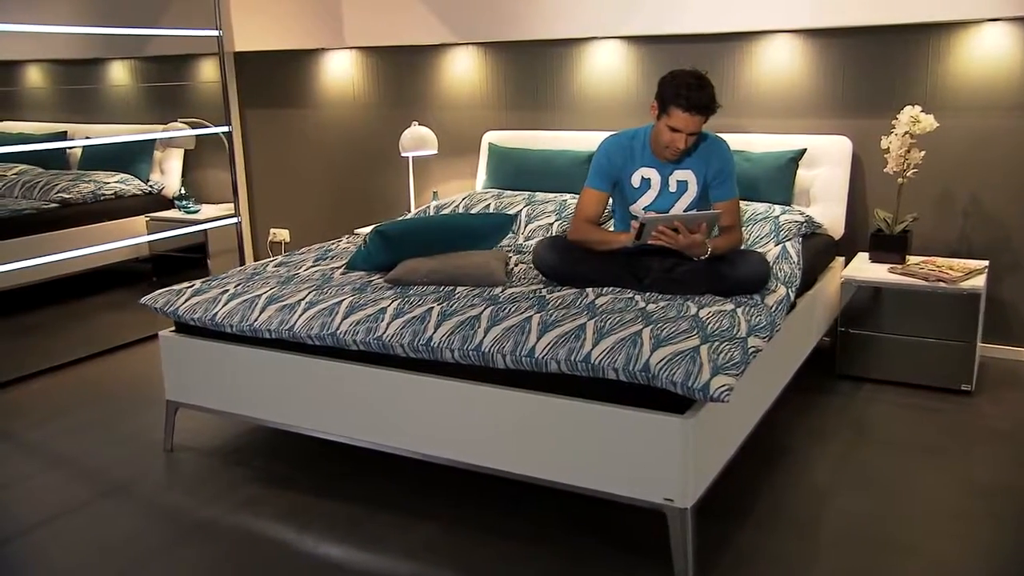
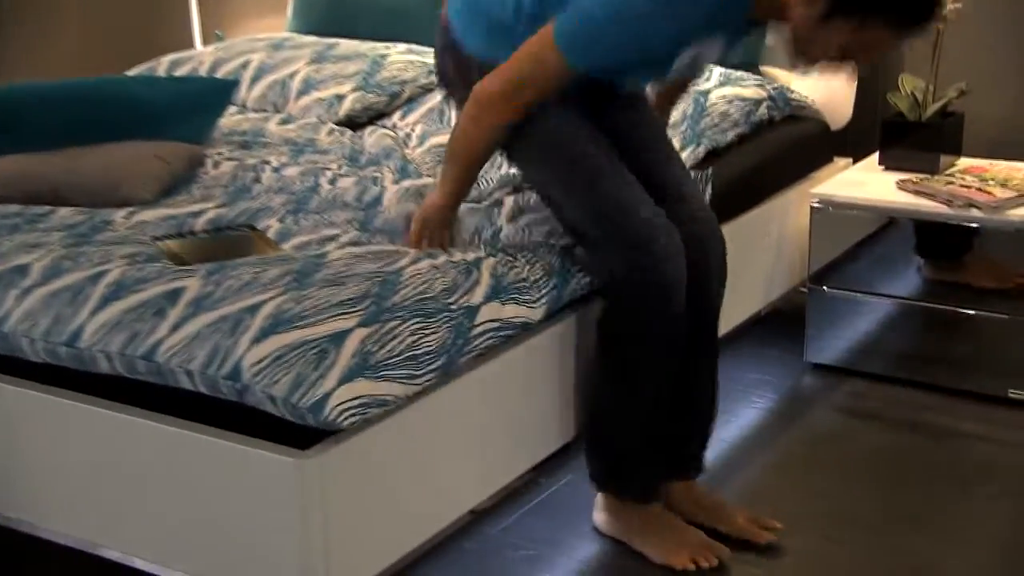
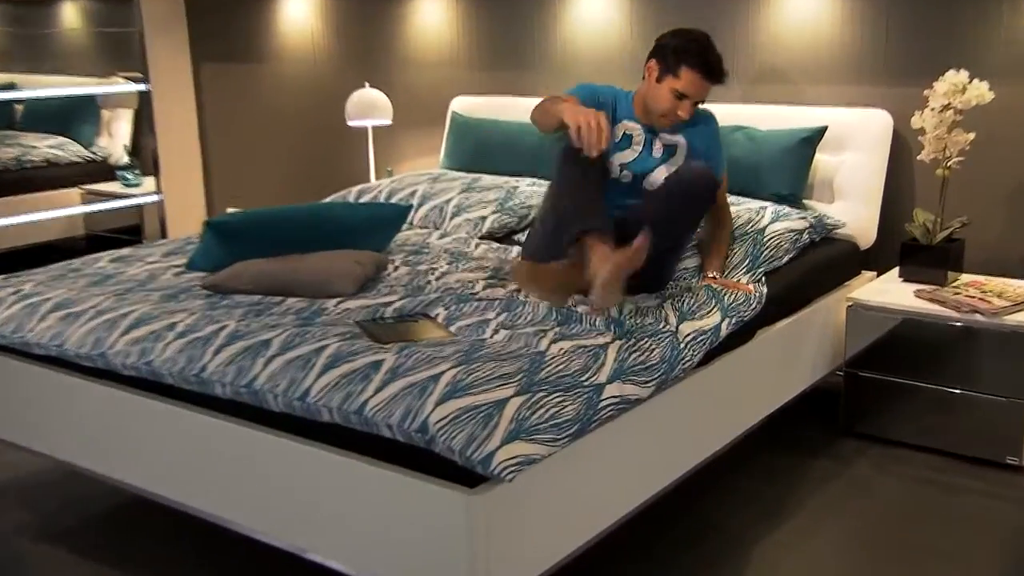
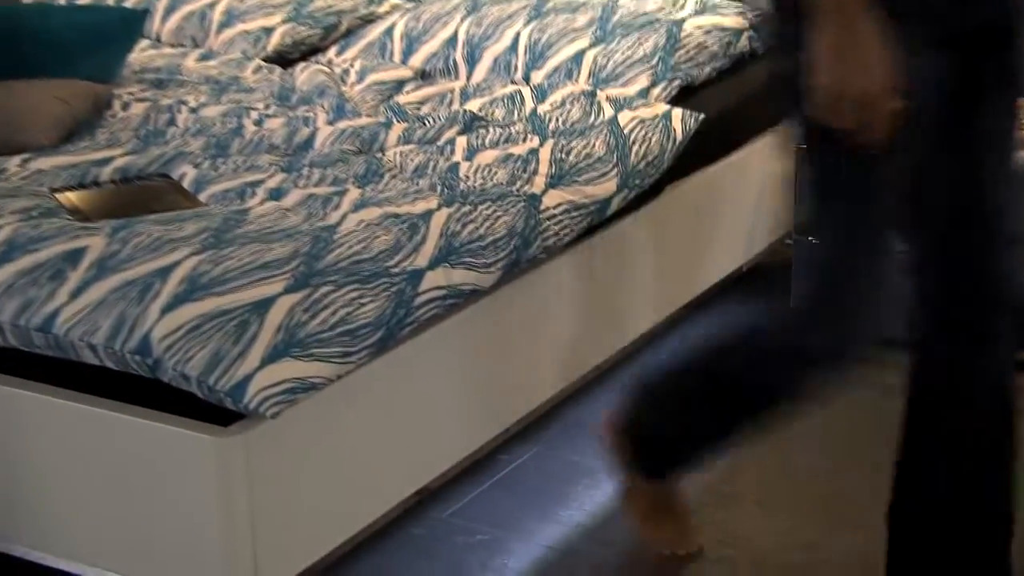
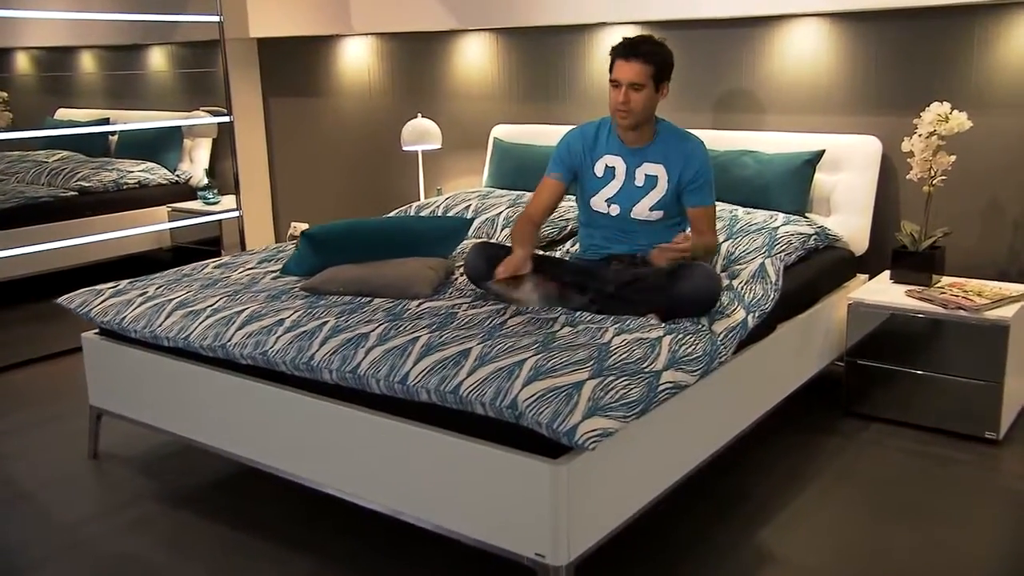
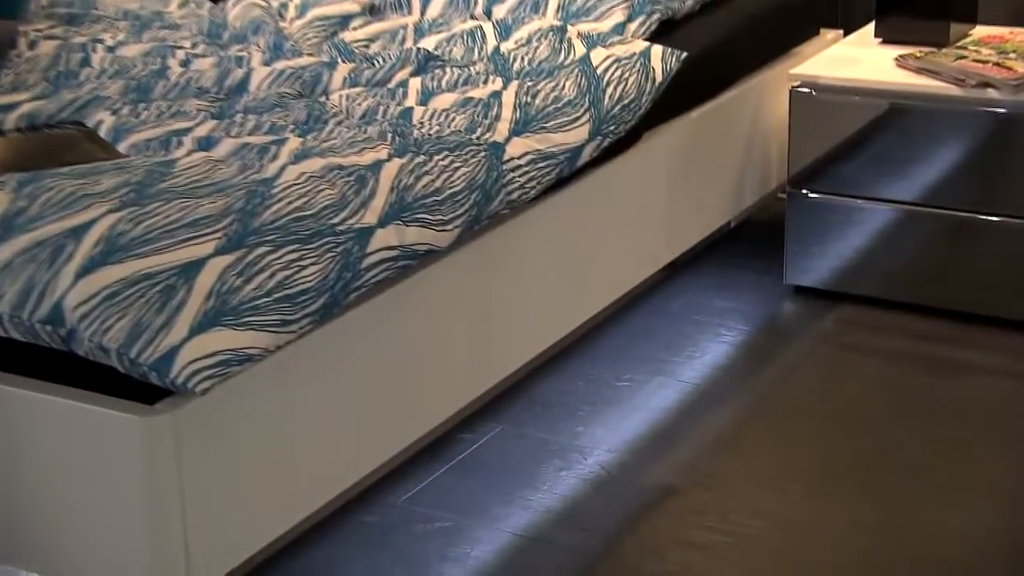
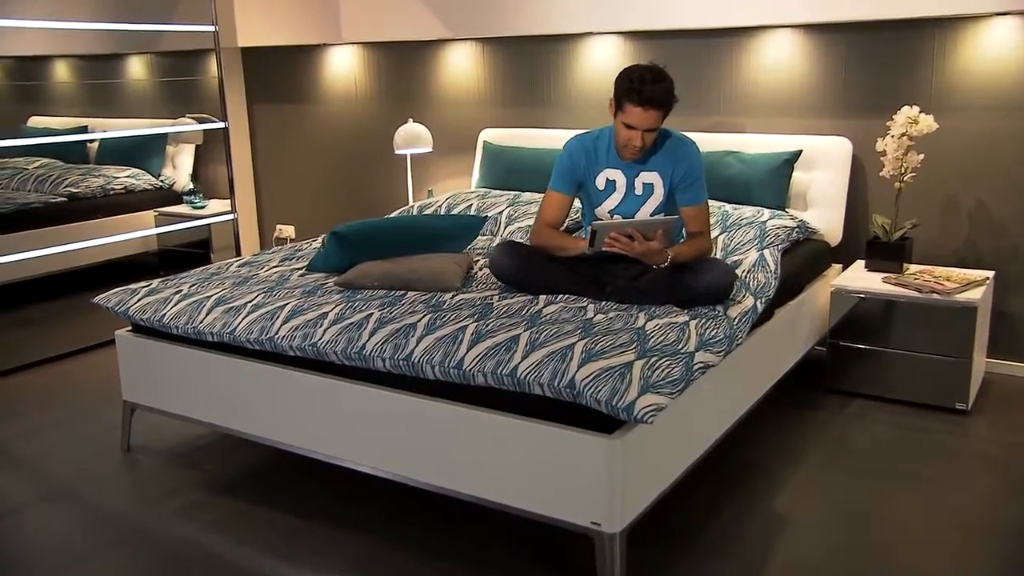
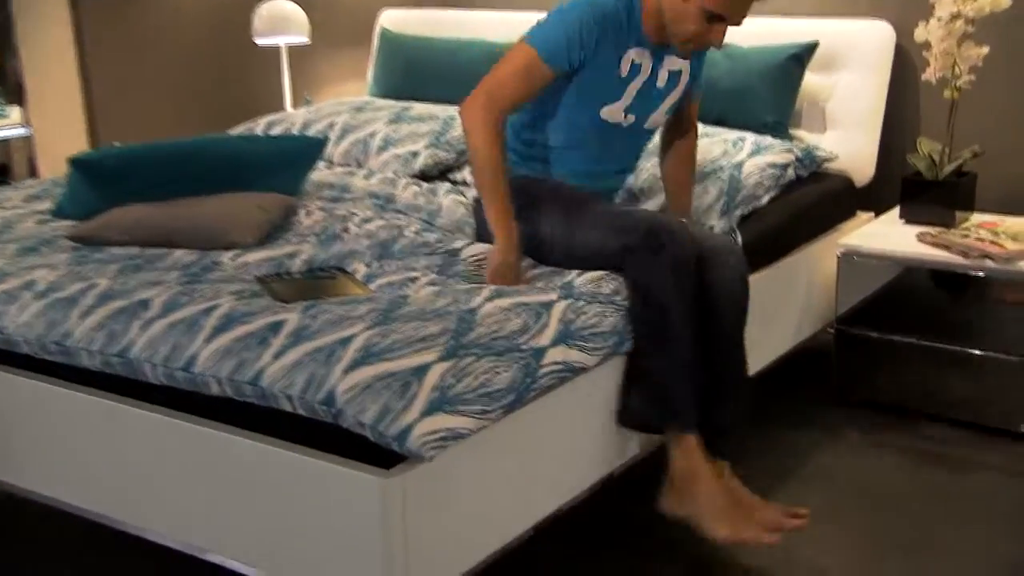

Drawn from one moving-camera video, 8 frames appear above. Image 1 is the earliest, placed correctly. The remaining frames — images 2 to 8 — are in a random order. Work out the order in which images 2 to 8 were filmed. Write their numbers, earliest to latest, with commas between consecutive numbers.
7, 5, 3, 8, 2, 4, 6
